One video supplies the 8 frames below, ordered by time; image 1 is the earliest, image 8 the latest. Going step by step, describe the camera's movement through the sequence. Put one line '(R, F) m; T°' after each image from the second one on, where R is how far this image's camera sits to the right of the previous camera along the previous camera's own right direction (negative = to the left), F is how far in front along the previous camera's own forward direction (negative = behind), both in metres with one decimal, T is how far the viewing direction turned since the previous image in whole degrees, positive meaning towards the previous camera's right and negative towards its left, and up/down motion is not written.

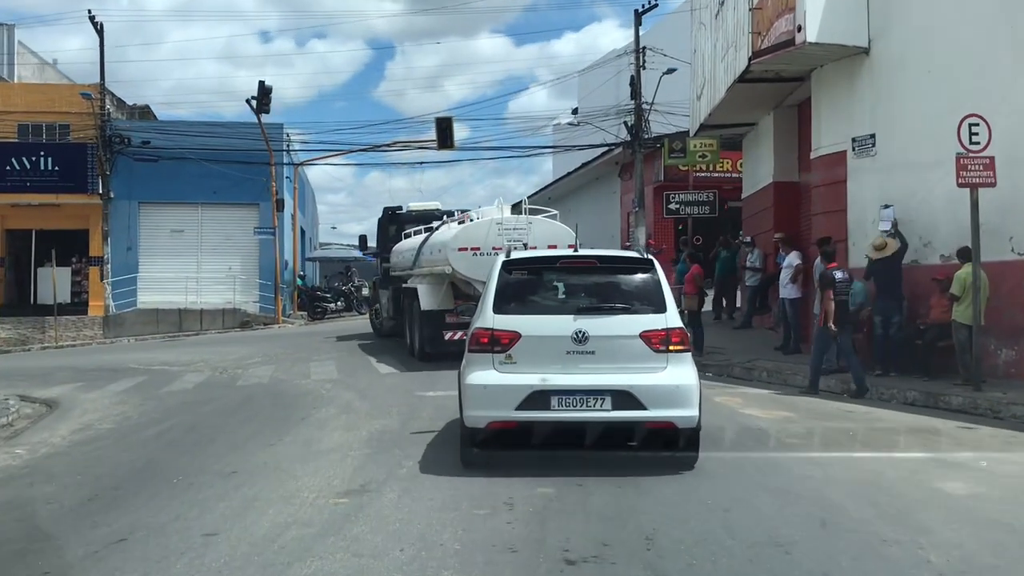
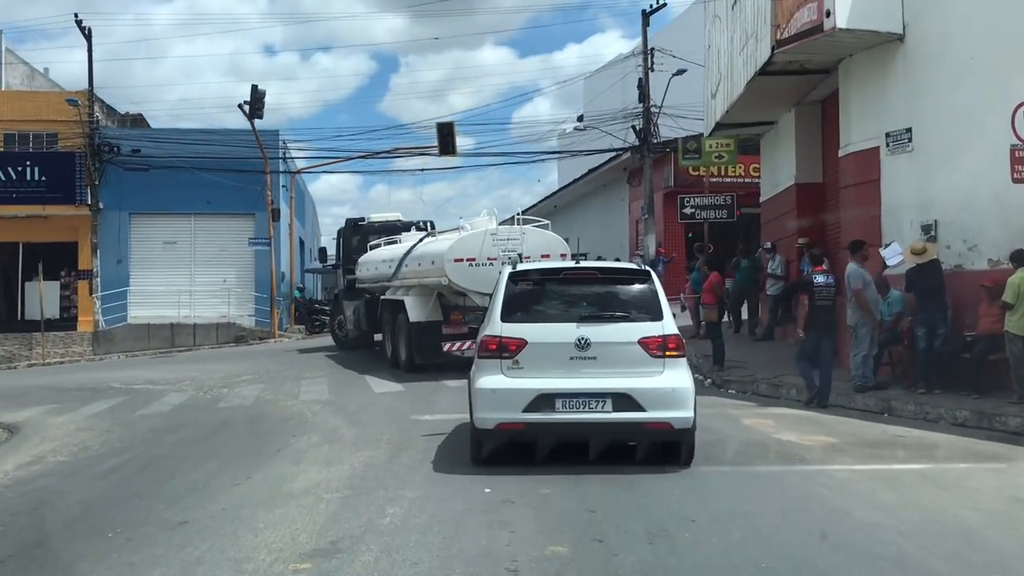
(0.0, +1.2) m; 0°
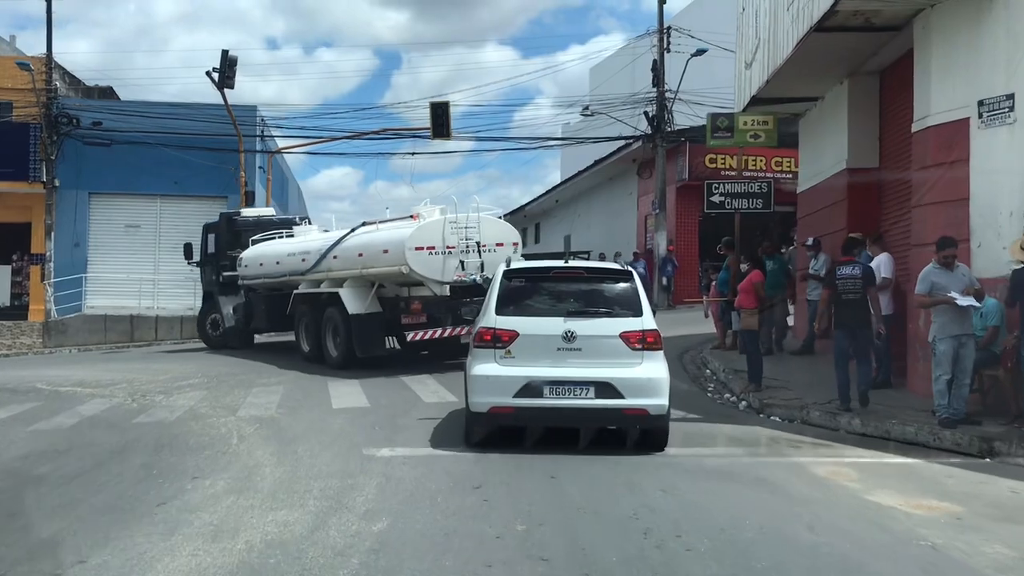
(0.0, +2.6) m; 0°
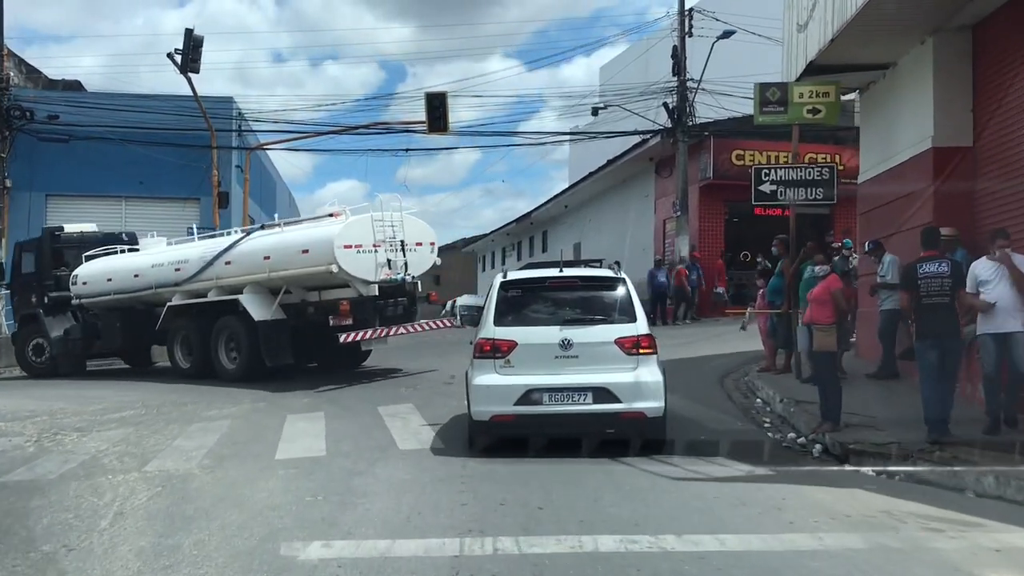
(0.0, +2.8) m; 0°
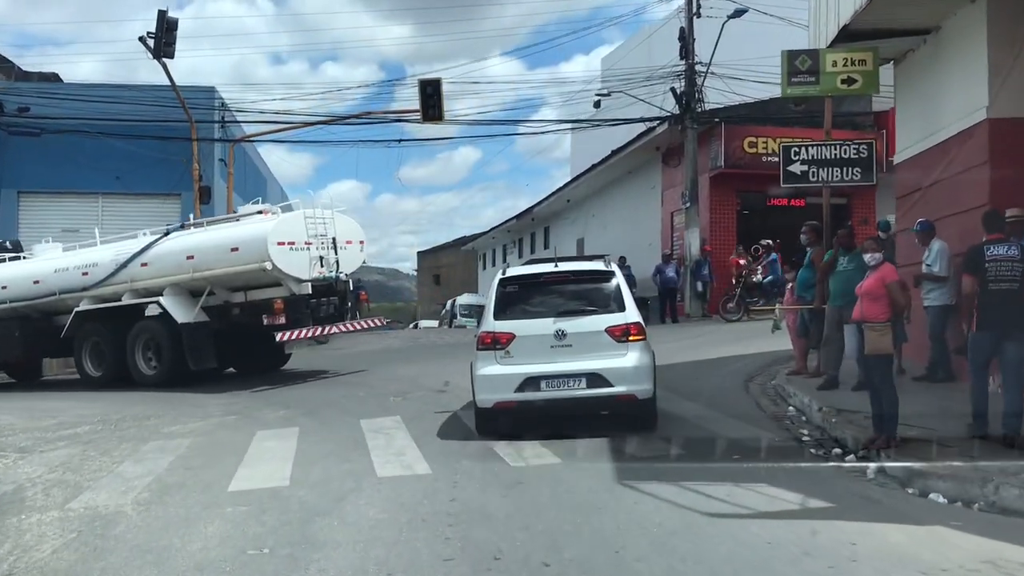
(0.0, +1.4) m; 0°
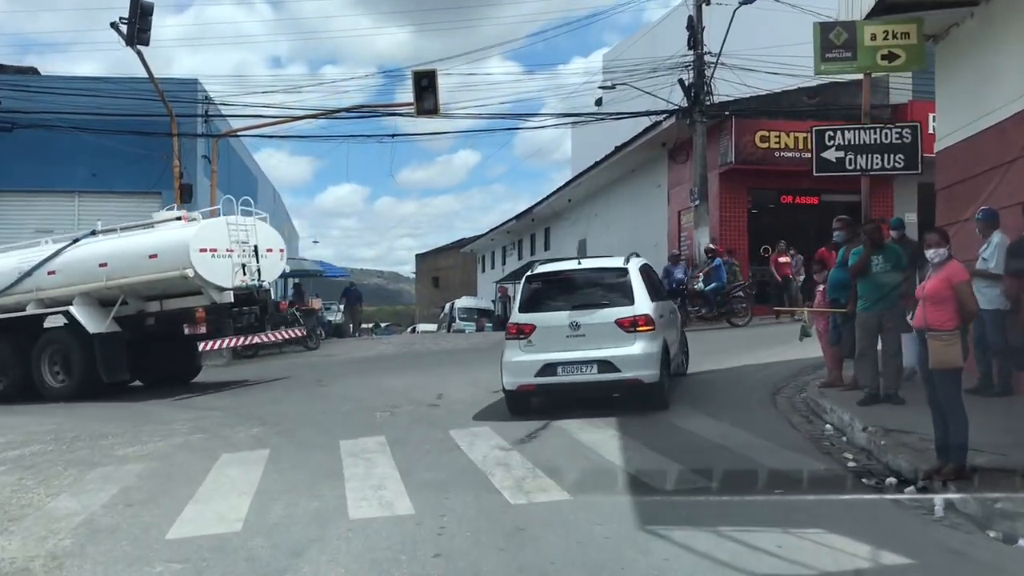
(0.0, +1.2) m; 0°
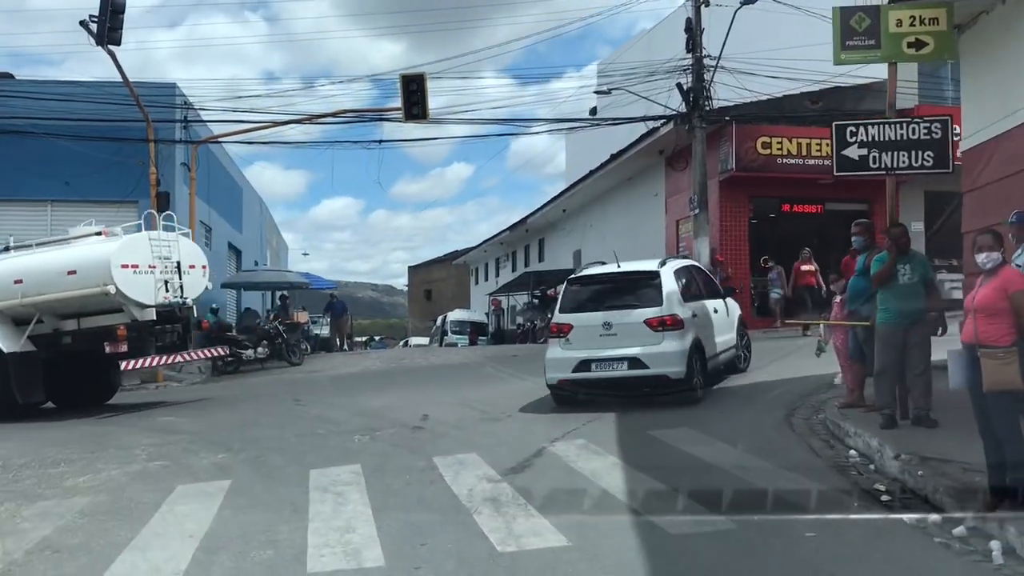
(0.0, +0.9) m; 0°
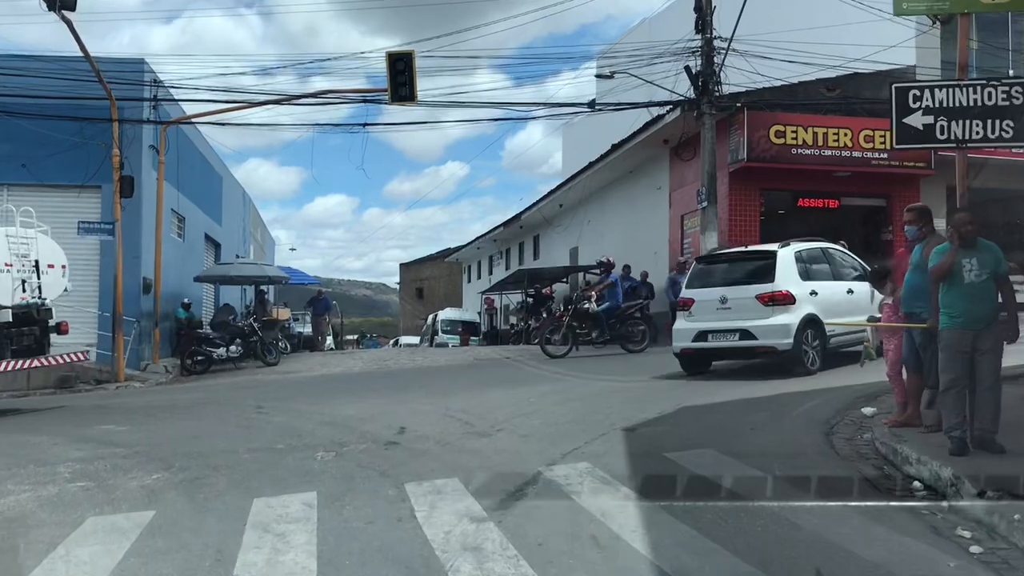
(0.0, +1.5) m; 0°
